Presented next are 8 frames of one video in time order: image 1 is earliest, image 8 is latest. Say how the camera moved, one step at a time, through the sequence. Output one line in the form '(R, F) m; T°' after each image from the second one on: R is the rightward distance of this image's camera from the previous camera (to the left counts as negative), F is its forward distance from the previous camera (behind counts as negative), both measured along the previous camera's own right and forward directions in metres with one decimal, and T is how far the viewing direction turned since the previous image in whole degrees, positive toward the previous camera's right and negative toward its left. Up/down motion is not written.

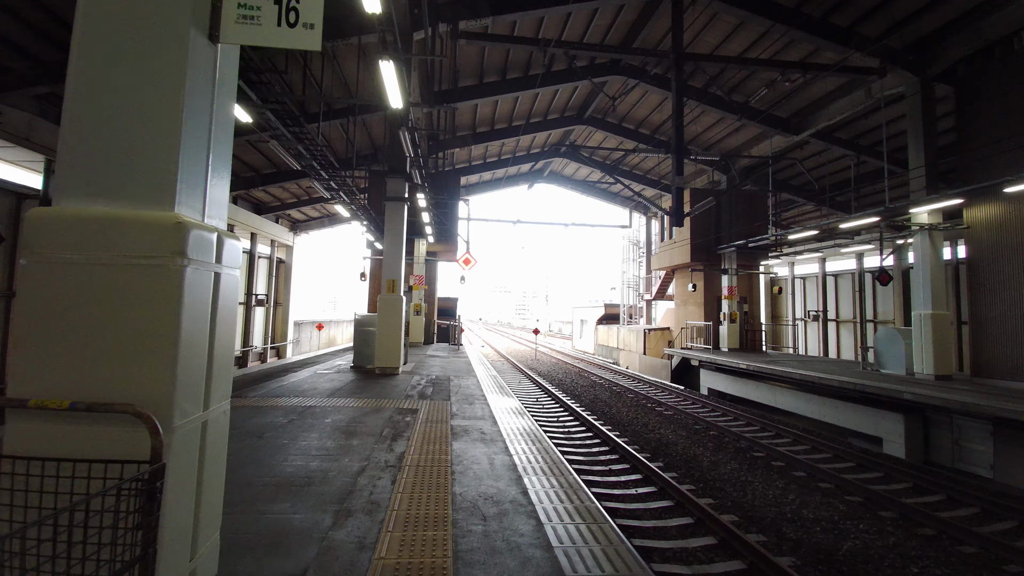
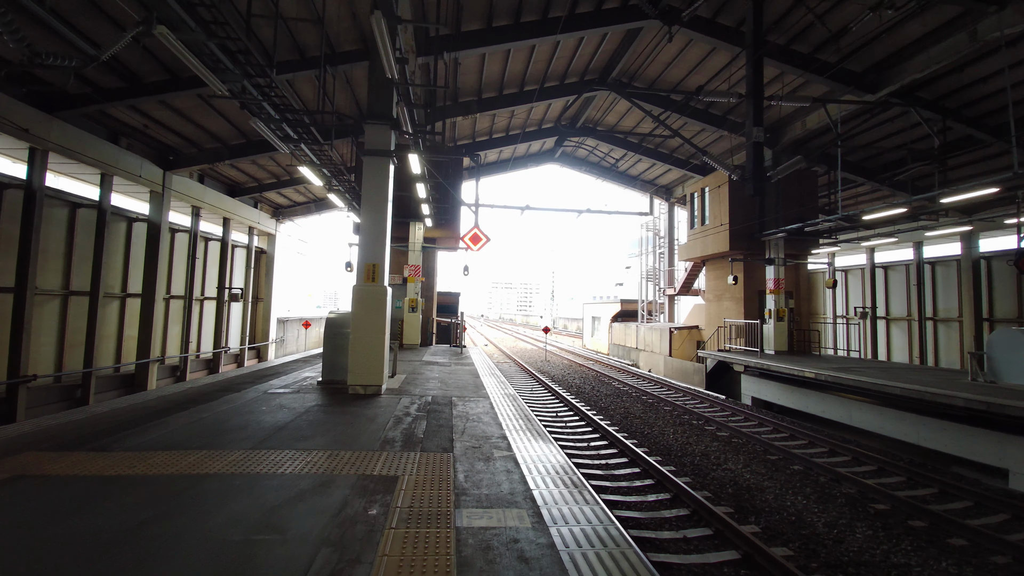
(-0.3, +1.9) m; 0°
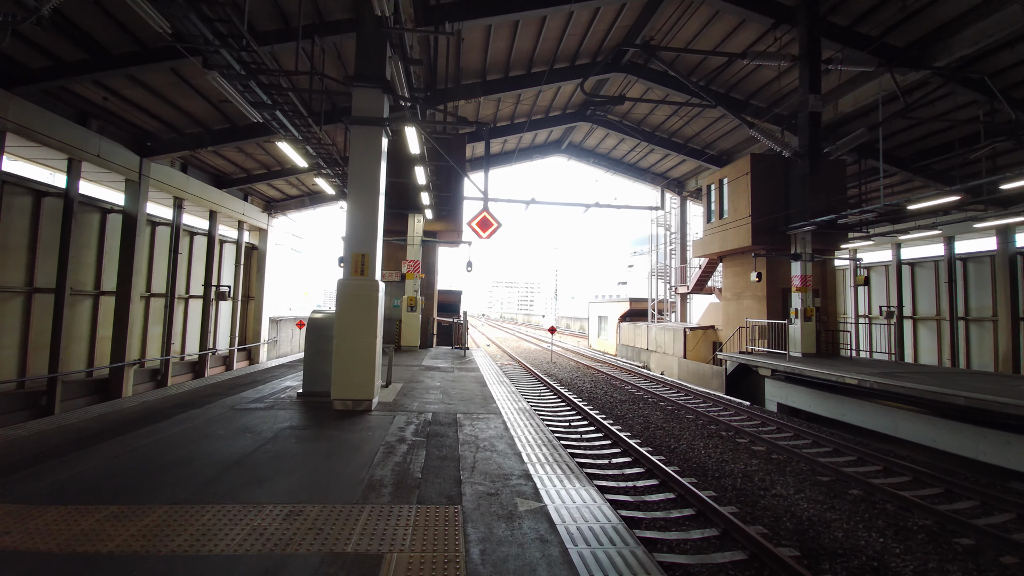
(-0.2, +0.8) m; 0°
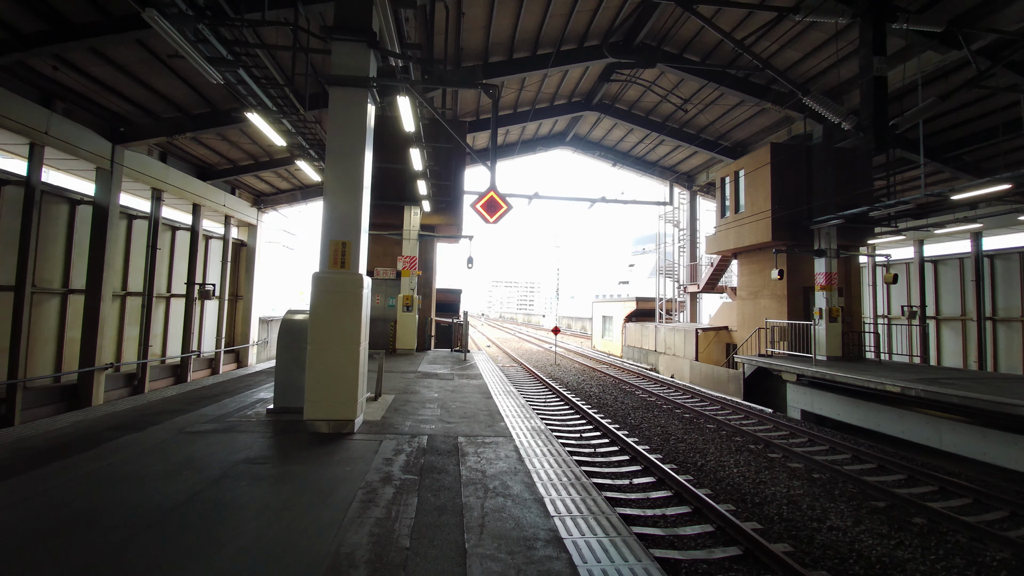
(-0.1, +0.7) m; 0°
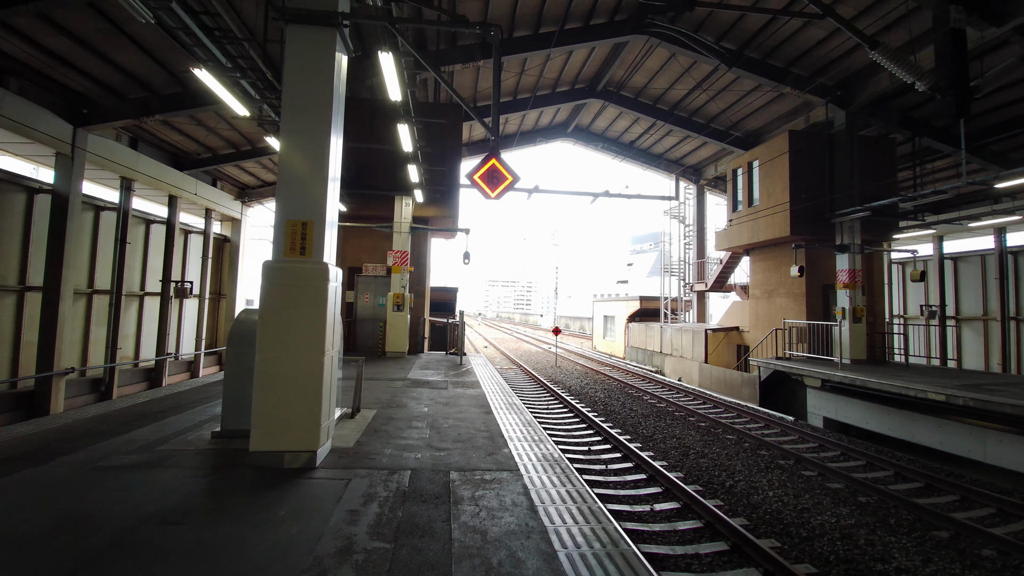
(-0.1, +0.7) m; 0°
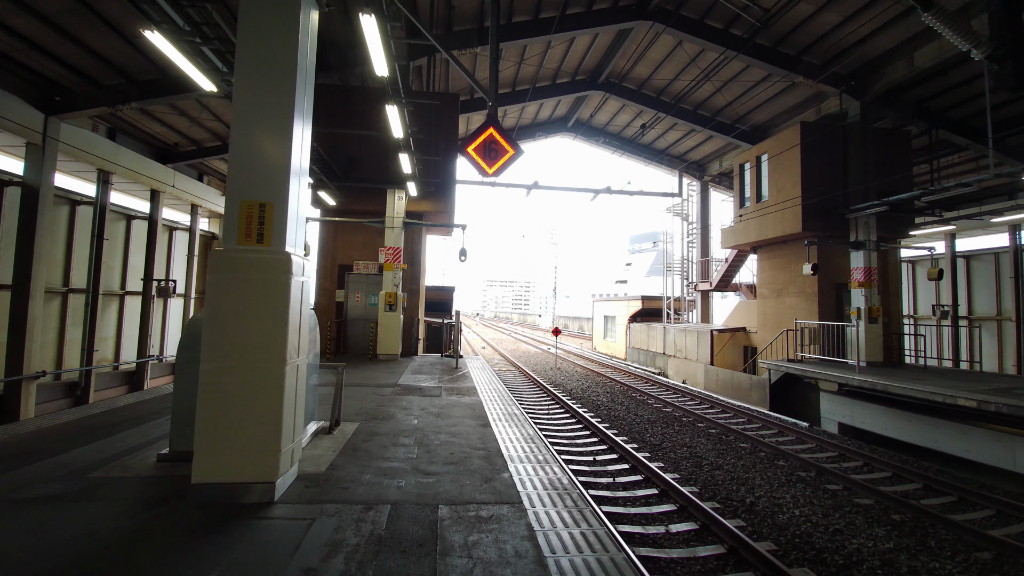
(0.0, +0.4) m; 0°
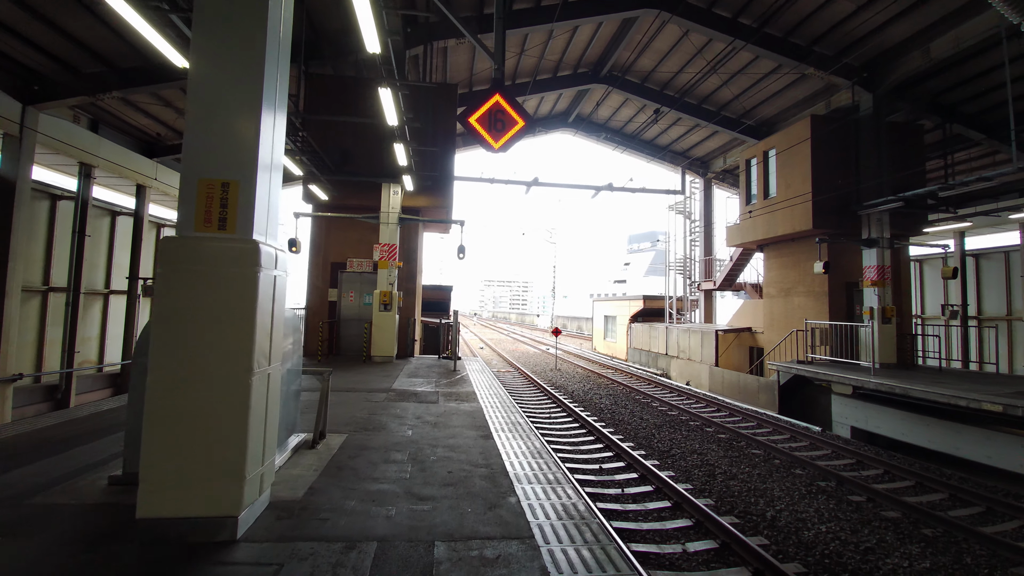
(-0.1, +0.3) m; 0°
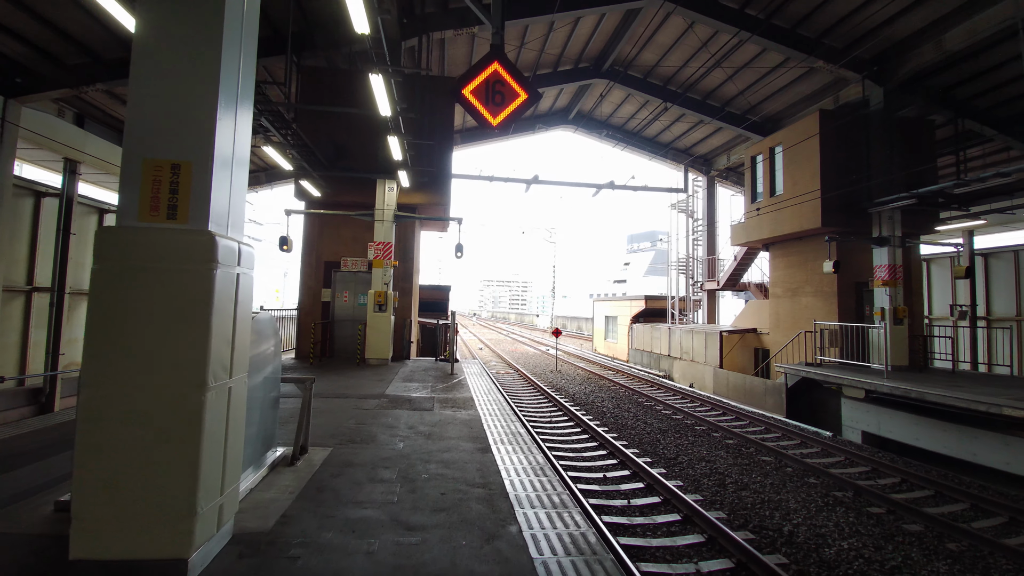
(0.0, +0.3) m; 0°
